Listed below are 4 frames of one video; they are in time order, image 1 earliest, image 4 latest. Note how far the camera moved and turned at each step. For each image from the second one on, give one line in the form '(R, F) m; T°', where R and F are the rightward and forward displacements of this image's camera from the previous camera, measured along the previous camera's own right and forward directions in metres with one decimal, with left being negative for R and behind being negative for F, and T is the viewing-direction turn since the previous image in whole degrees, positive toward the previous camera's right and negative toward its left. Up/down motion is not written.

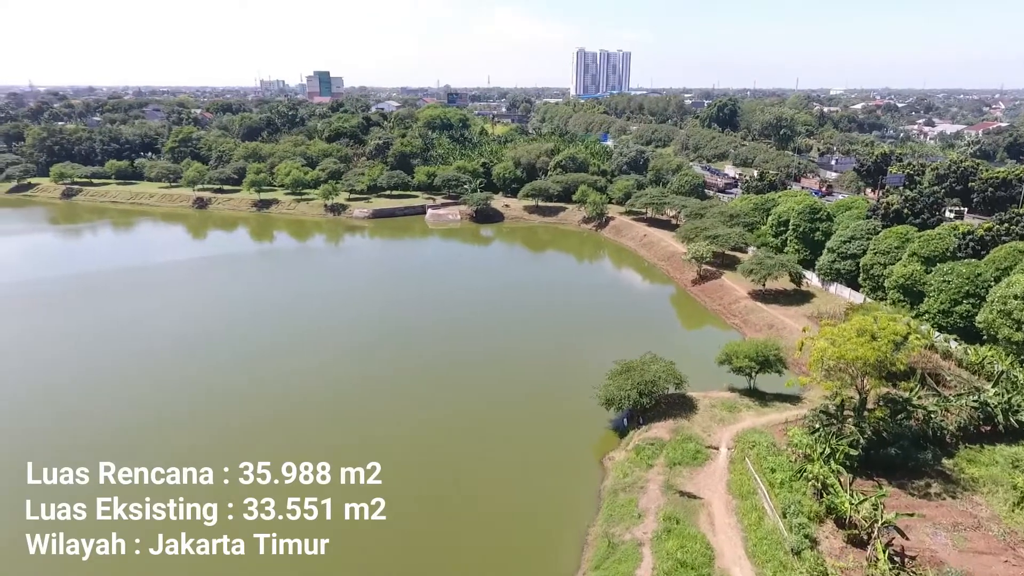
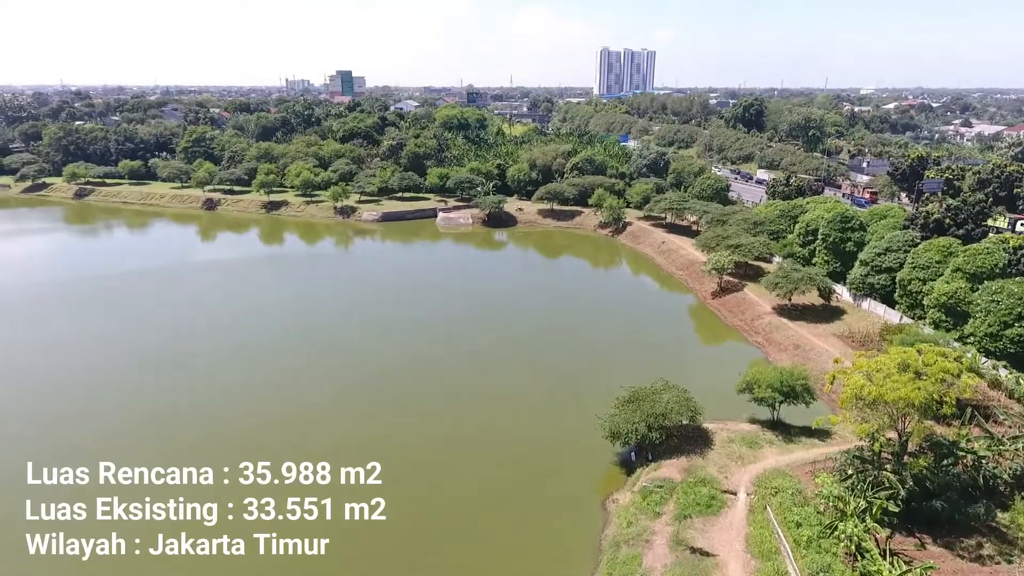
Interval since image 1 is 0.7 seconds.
(+0.7, +1.8) m; -2°
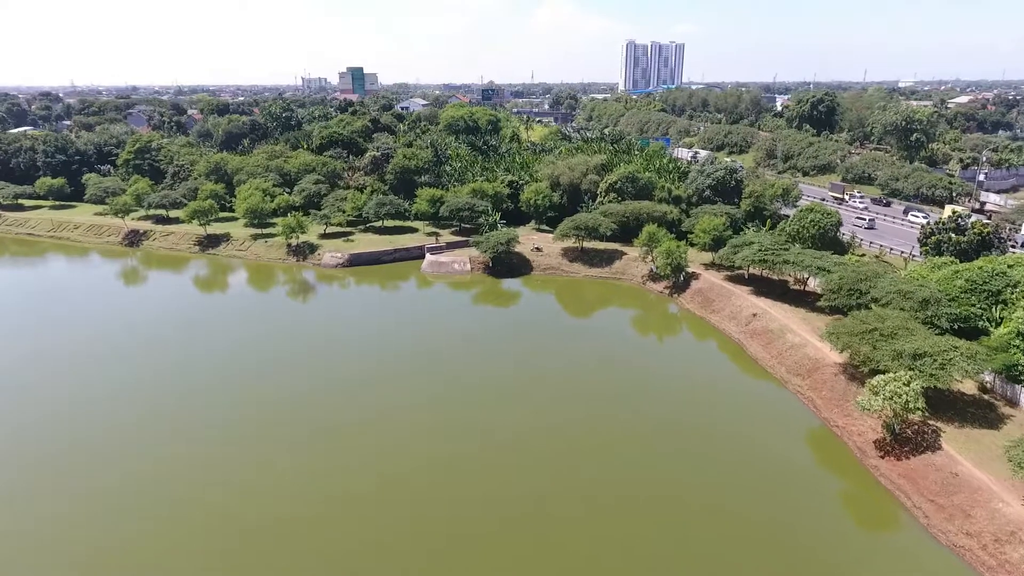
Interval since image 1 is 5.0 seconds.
(+0.5, +14.5) m; -2°
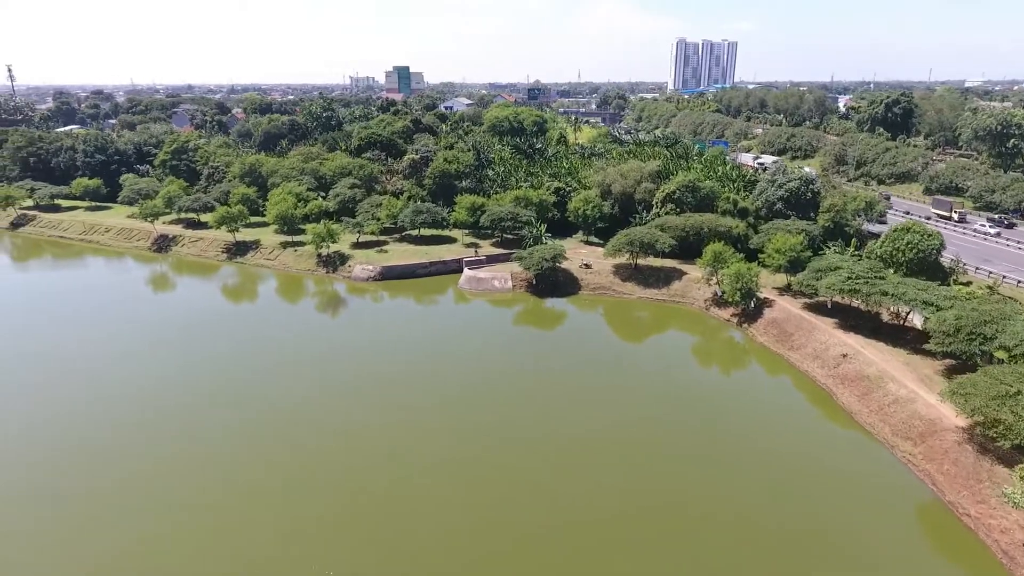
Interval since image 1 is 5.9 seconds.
(-0.3, +3.4) m; -4°
